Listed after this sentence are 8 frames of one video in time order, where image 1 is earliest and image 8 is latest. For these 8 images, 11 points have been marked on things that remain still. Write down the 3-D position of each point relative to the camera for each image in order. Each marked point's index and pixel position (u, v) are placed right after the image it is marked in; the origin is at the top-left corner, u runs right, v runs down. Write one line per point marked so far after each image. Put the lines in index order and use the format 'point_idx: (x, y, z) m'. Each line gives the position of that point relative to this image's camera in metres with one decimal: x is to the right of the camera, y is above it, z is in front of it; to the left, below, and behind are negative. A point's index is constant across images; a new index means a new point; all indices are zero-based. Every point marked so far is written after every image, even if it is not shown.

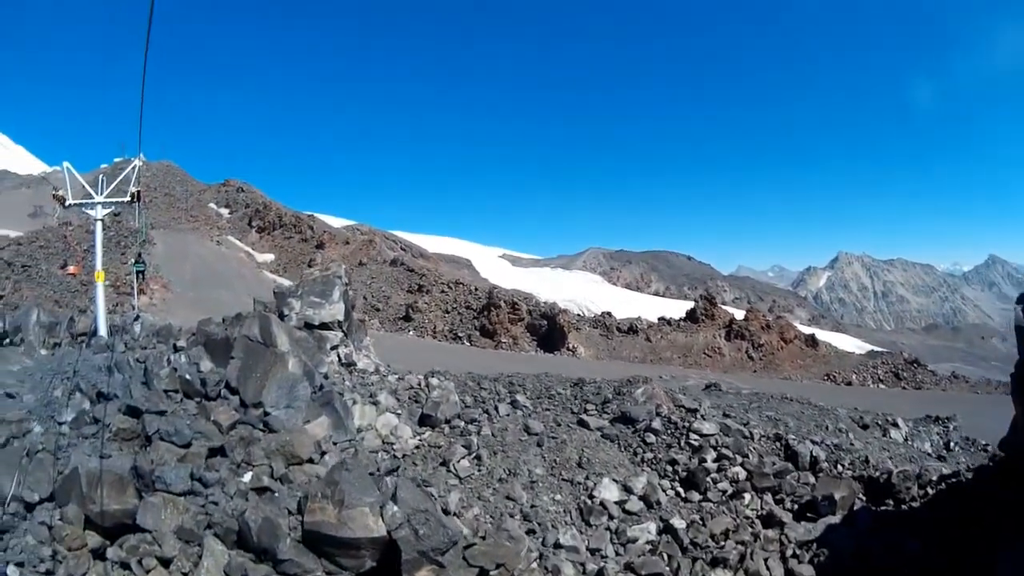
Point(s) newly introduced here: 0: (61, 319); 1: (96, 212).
0: (-7.4, -0.5, +11.0) m
1: (-6.9, +1.2, +11.1) m
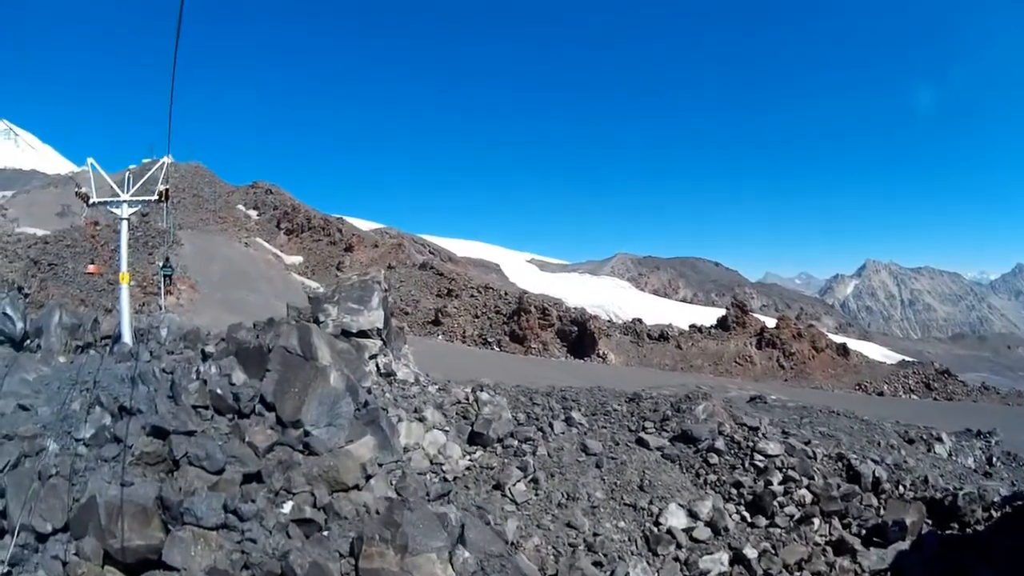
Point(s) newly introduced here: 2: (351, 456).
0: (-6.5, -0.5, +10.3) m
1: (-6.1, +1.1, +10.4) m
2: (-1.6, -1.7, +6.8) m
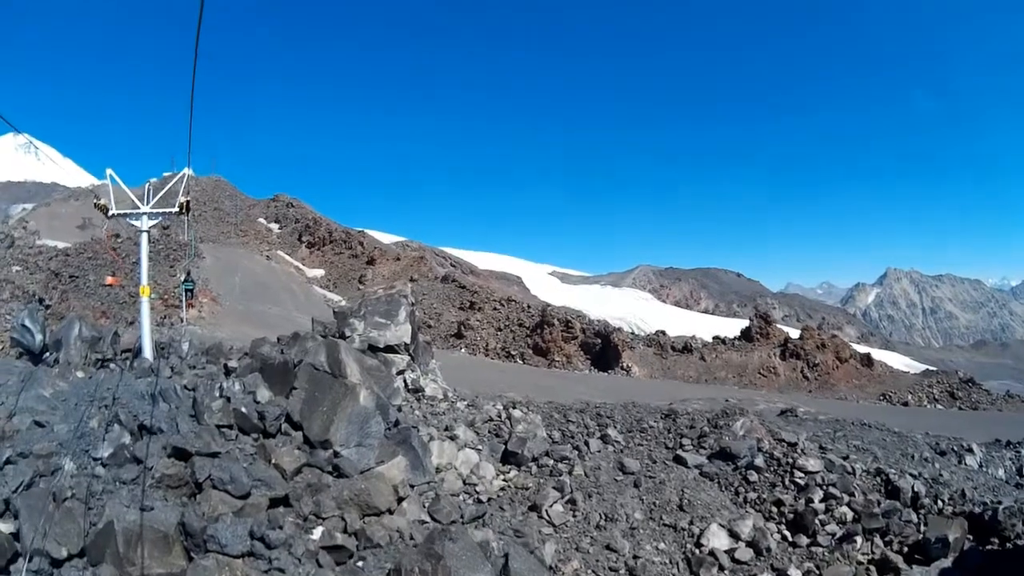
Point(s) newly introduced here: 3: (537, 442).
0: (-6.1, -0.7, +10.1) m
1: (-5.6, +1.0, +10.2) m
2: (-1.2, -1.8, +6.5) m
3: (+0.4, -2.0, +8.8) m
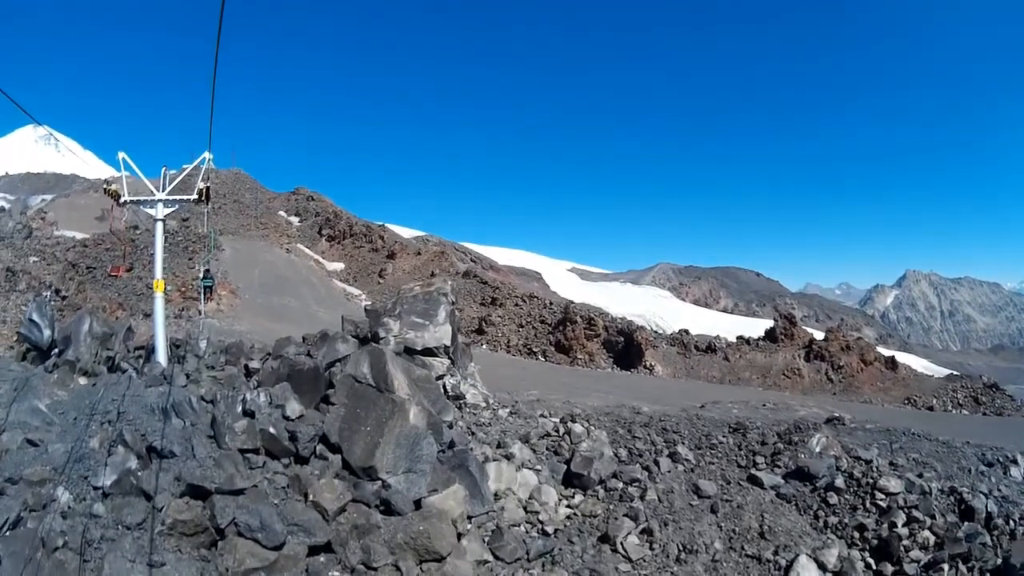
0: (-5.3, -0.6, +9.2) m
1: (-4.9, +1.0, +9.2) m
2: (-0.6, -1.8, +5.4) m
3: (+1.1, -2.0, +7.7) m
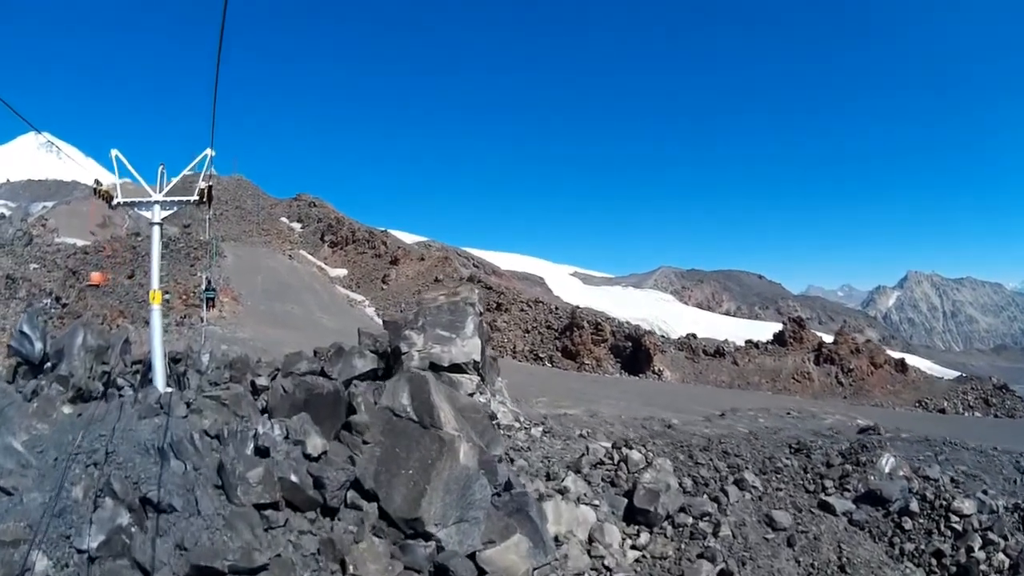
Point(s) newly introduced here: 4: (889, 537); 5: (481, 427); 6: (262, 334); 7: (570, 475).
0: (-4.9, -0.7, +8.3) m
1: (-4.4, +0.9, +8.3) m
2: (-0.1, -1.9, +4.5) m
3: (+1.6, -2.1, +6.8) m
4: (+4.7, -3.2, +8.6) m
5: (-0.3, -1.2, +6.0) m
6: (-6.4, -1.2, +17.3) m
7: (+0.6, -1.8, +6.6) m
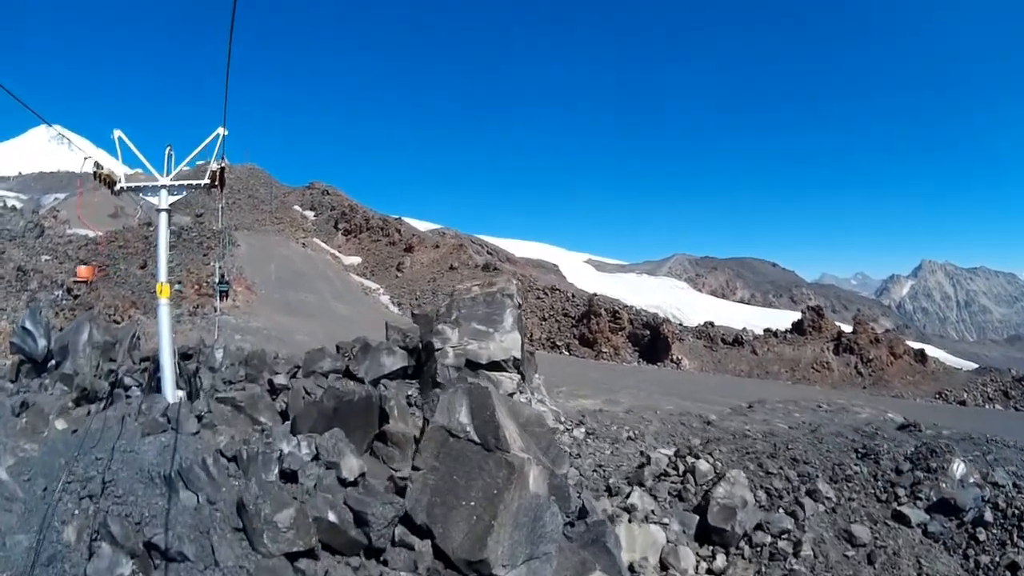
0: (-4.4, -0.6, +7.5) m
1: (-3.9, +1.0, +7.6) m
2: (+0.3, -1.8, +3.7) m
3: (+2.1, -2.0, +6.0) m
4: (+5.2, -3.1, +7.7) m
5: (+0.2, -1.1, +5.2) m
6: (-5.7, -1.0, +16.6) m
7: (+1.0, -1.8, +5.8) m
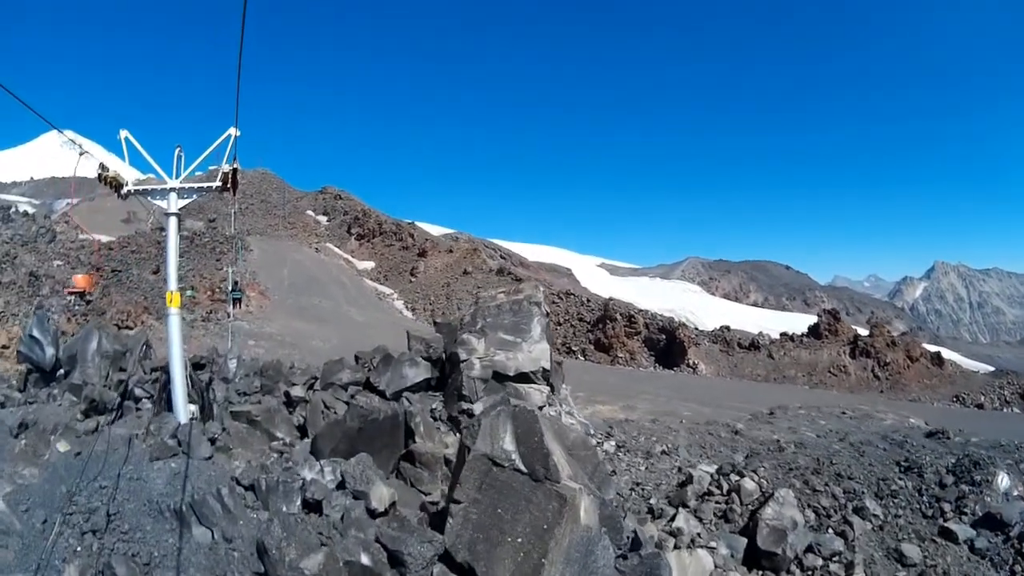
0: (-4.0, -0.7, +7.2) m
1: (-3.6, +0.9, +7.2) m
2: (+0.6, -1.9, +3.3) m
3: (+2.4, -2.1, +5.5) m
4: (+5.6, -3.2, +7.2) m
5: (+0.5, -1.2, +4.8) m
6: (-5.3, -1.1, +16.3) m
7: (+1.3, -1.8, +5.4) m
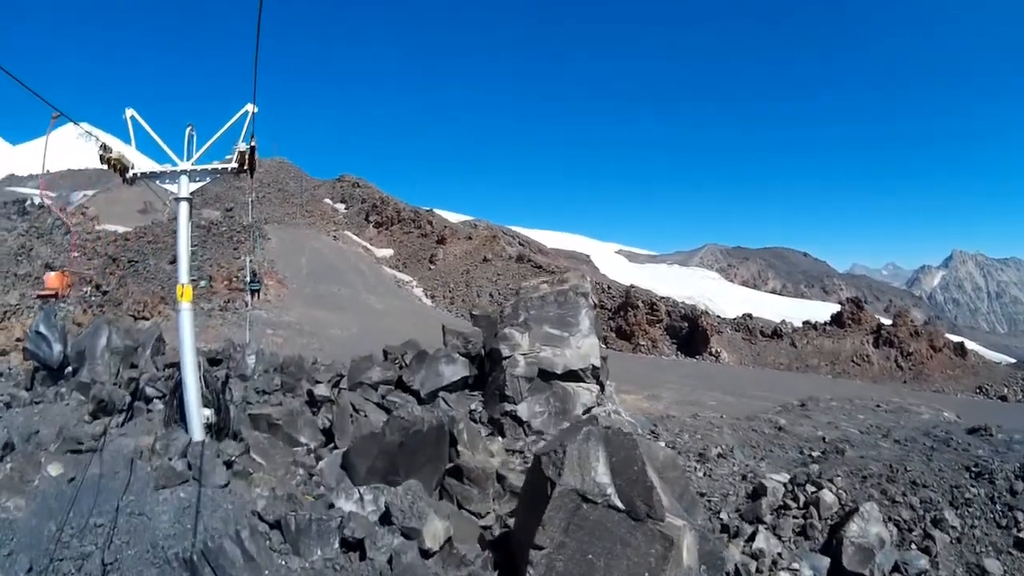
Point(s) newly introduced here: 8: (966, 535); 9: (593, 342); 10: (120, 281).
0: (-3.6, -0.6, +6.5) m
1: (-3.1, +1.0, +6.5) m
2: (+1.0, -1.9, +2.6) m
3: (+2.8, -2.0, +4.8) m
4: (+6.0, -3.0, +6.4) m
5: (+0.9, -1.1, +4.1) m
6: (-4.6, -0.8, +15.7) m
7: (+1.8, -1.7, +4.7) m
8: (+4.3, -2.3, +6.1) m
9: (+0.8, -0.6, +6.9) m
10: (-9.6, +0.2, +16.4) m
